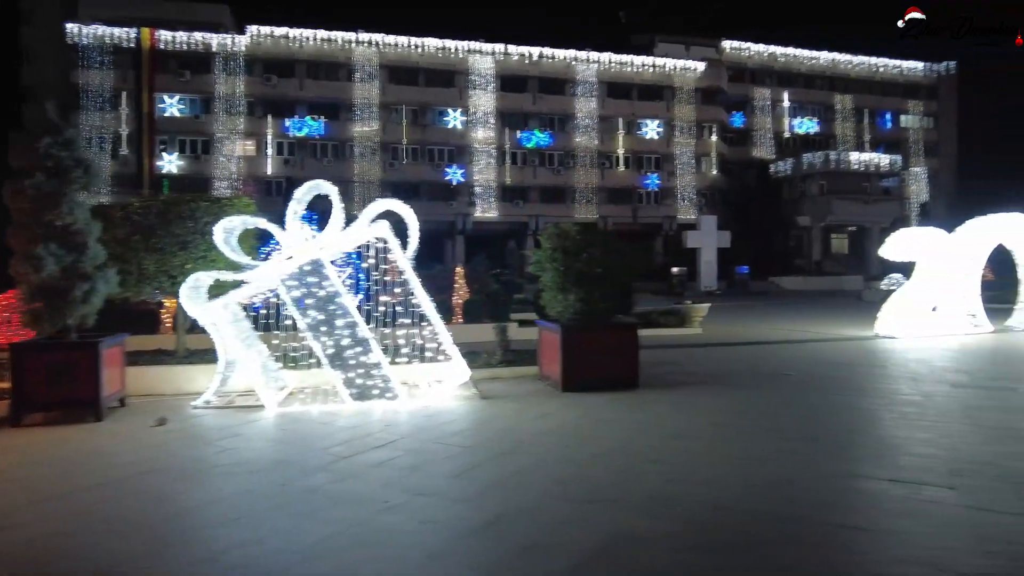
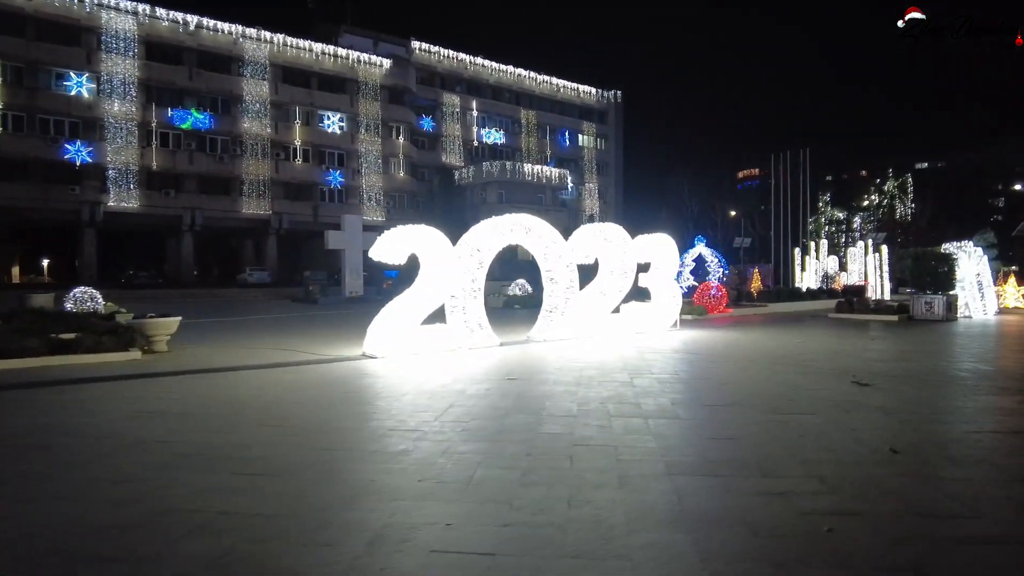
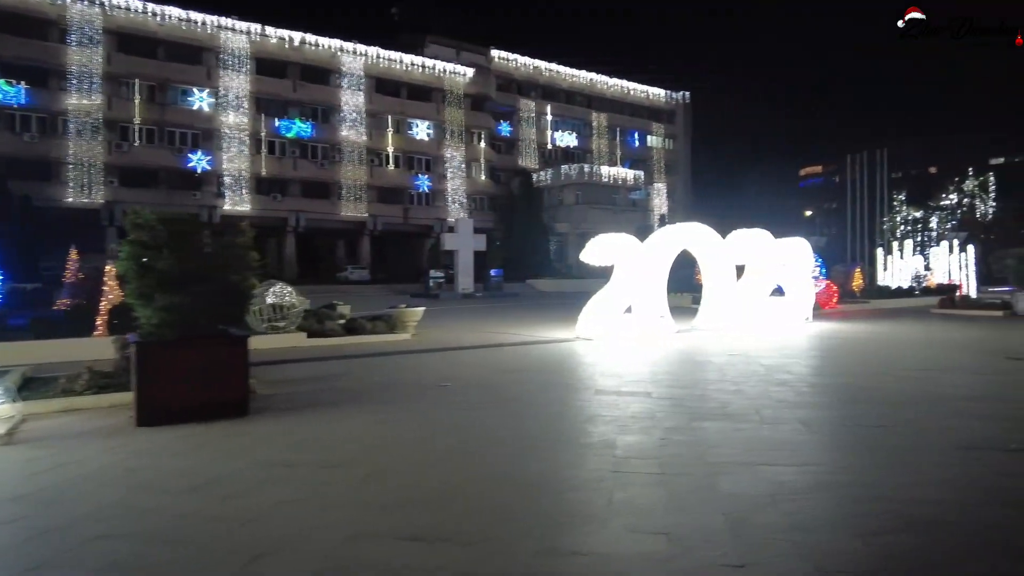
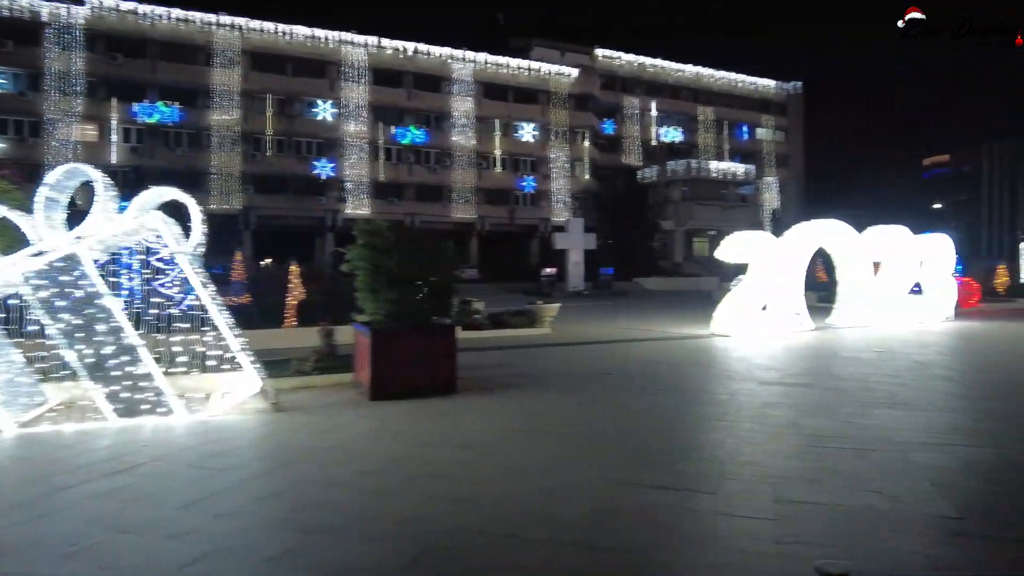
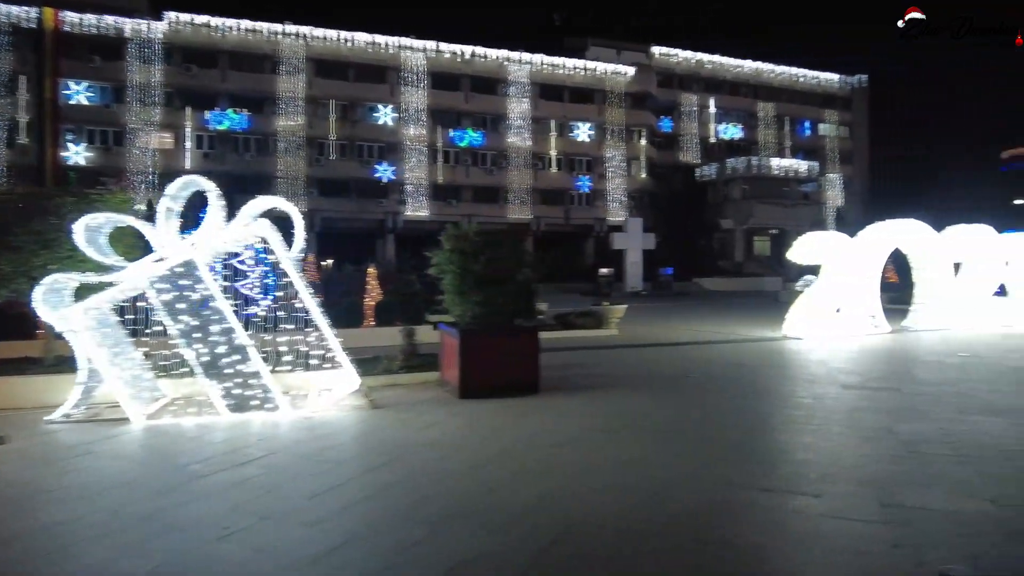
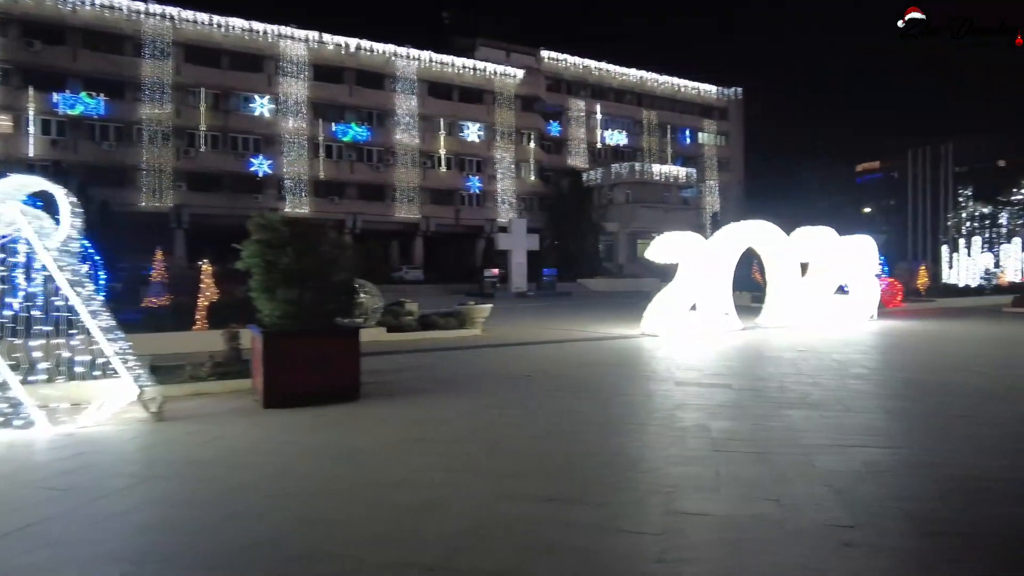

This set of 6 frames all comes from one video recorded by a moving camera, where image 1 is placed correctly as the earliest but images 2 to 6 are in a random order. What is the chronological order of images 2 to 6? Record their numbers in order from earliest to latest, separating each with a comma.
5, 4, 6, 3, 2
